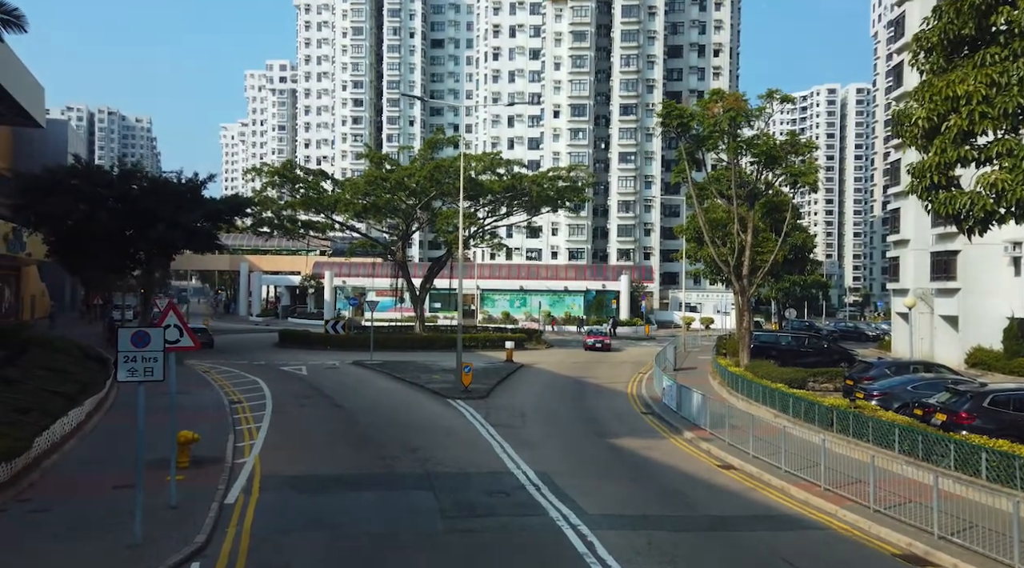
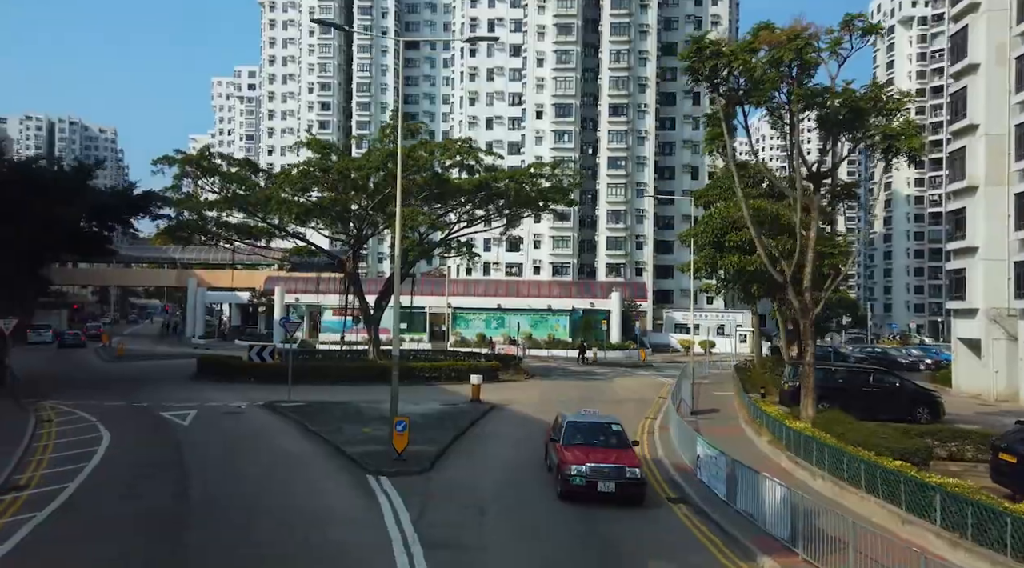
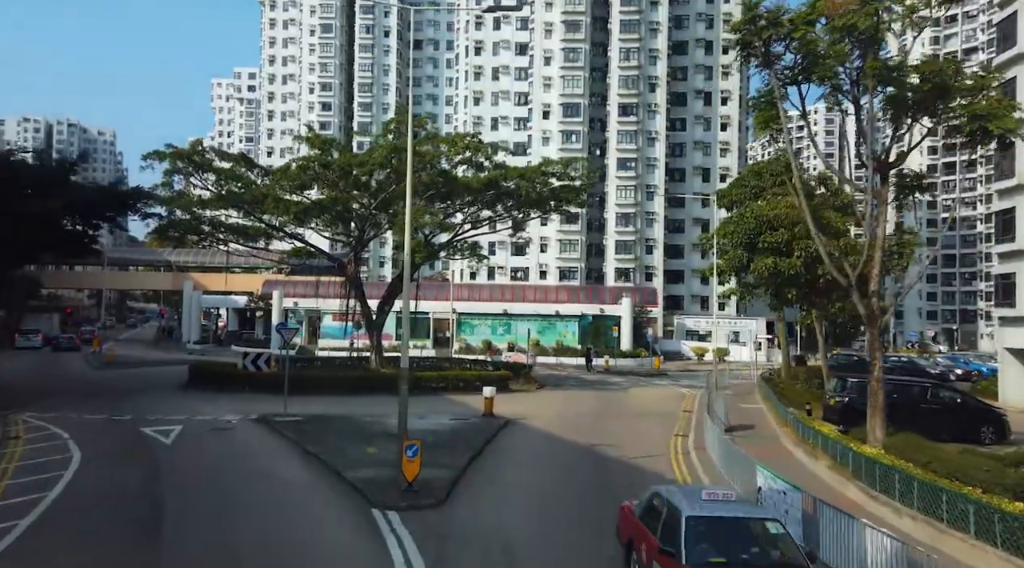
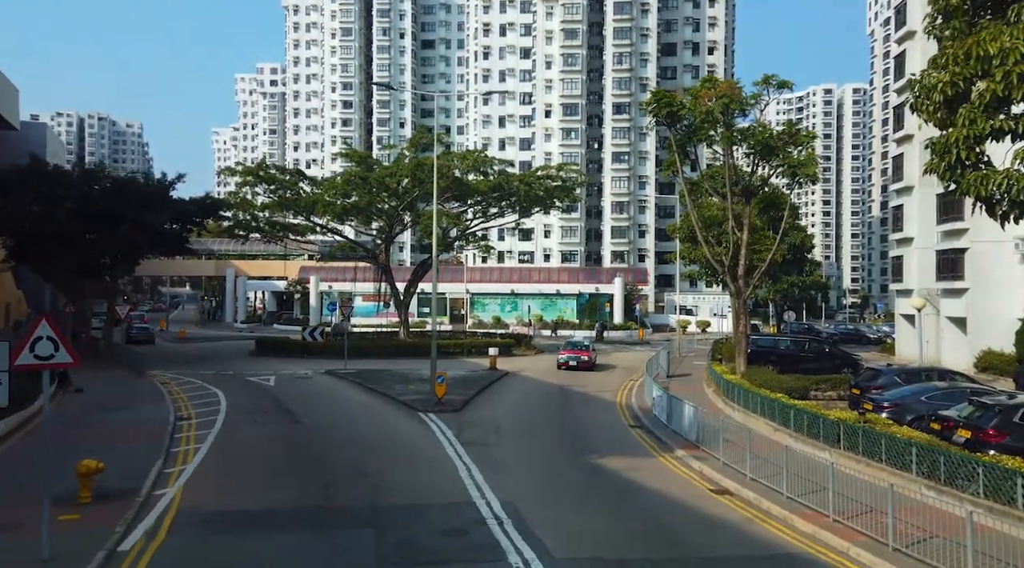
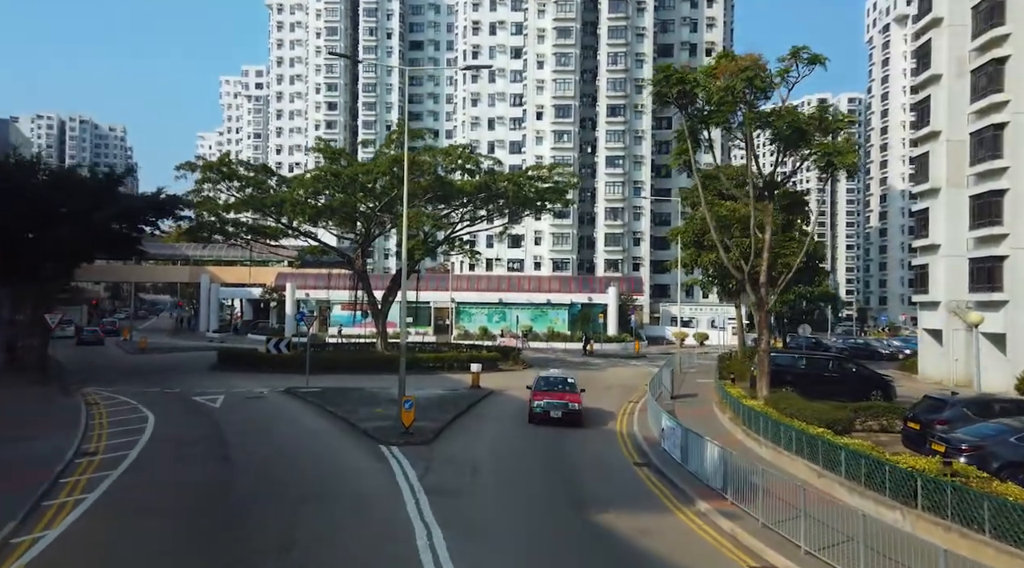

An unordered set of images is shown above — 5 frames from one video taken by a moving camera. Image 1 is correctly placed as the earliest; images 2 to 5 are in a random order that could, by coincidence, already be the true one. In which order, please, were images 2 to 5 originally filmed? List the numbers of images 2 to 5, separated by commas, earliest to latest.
4, 5, 2, 3
